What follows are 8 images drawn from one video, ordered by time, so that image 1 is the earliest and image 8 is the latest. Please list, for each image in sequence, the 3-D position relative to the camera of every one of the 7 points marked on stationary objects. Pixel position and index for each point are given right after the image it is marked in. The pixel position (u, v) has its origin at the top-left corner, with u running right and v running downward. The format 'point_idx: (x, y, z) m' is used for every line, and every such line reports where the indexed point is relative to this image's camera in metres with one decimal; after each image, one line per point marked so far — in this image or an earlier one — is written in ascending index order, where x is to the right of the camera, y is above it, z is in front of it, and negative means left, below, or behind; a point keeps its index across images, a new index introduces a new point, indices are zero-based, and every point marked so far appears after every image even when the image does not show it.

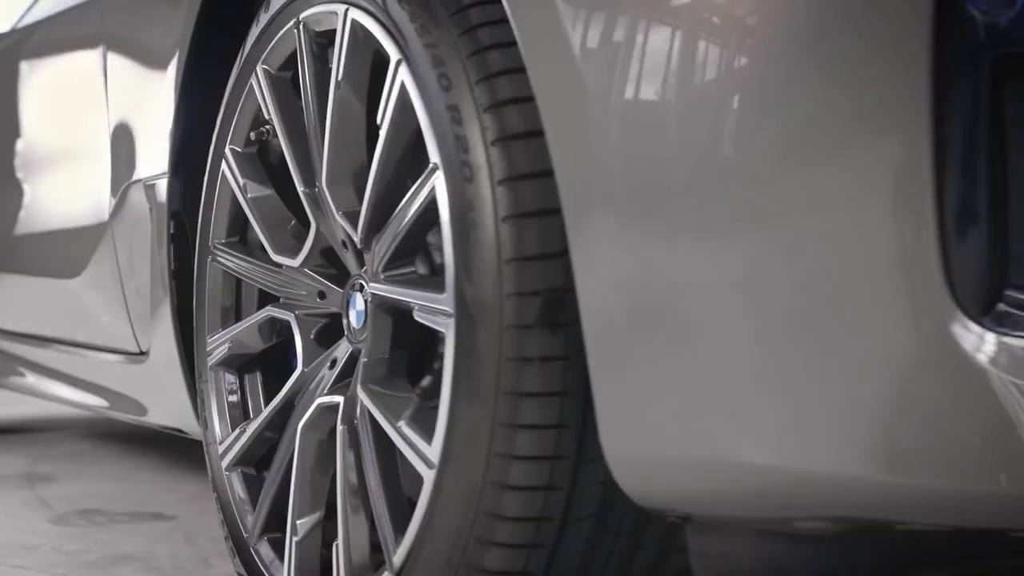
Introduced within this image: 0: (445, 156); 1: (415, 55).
0: (0.0, +0.1, +1.0) m
1: (-0.1, +0.2, +1.0) m
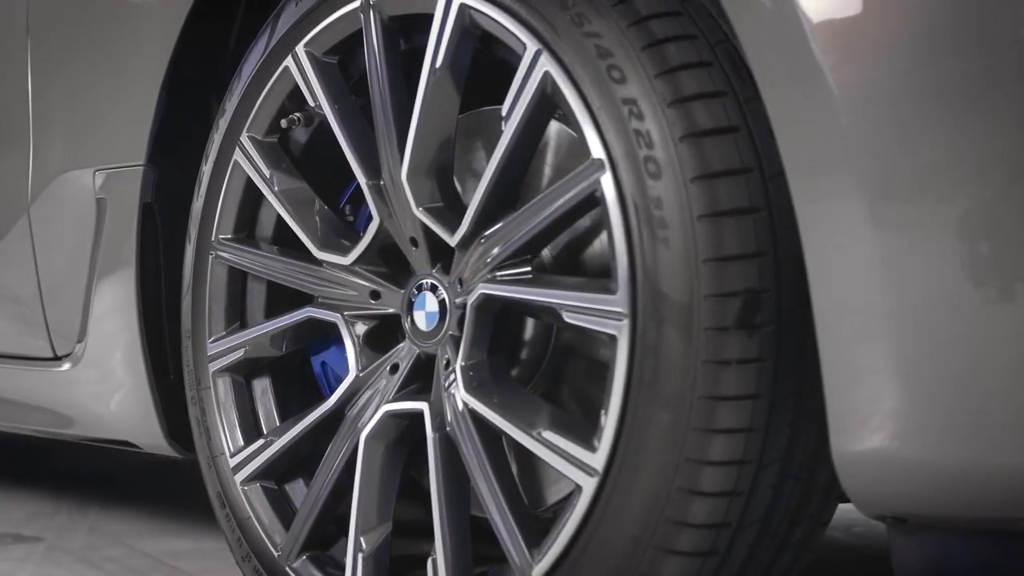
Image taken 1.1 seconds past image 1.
0: (+0.1, +0.1, +0.9) m
1: (0.0, +0.2, +1.0) m
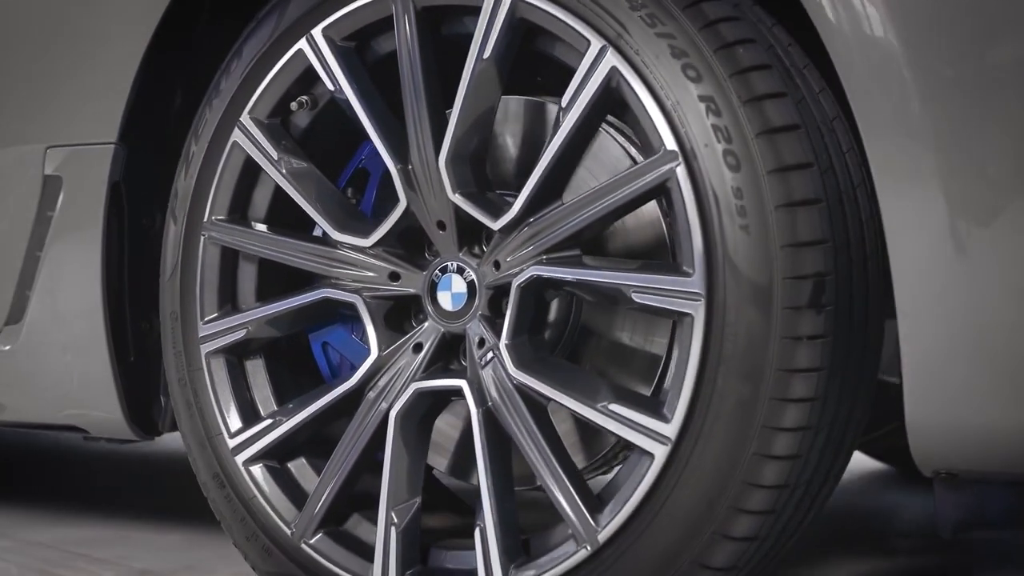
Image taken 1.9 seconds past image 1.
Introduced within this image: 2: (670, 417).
0: (+0.1, +0.1, +1.0) m
1: (+0.1, +0.2, +1.0) m
2: (+0.1, -0.1, +1.0) m
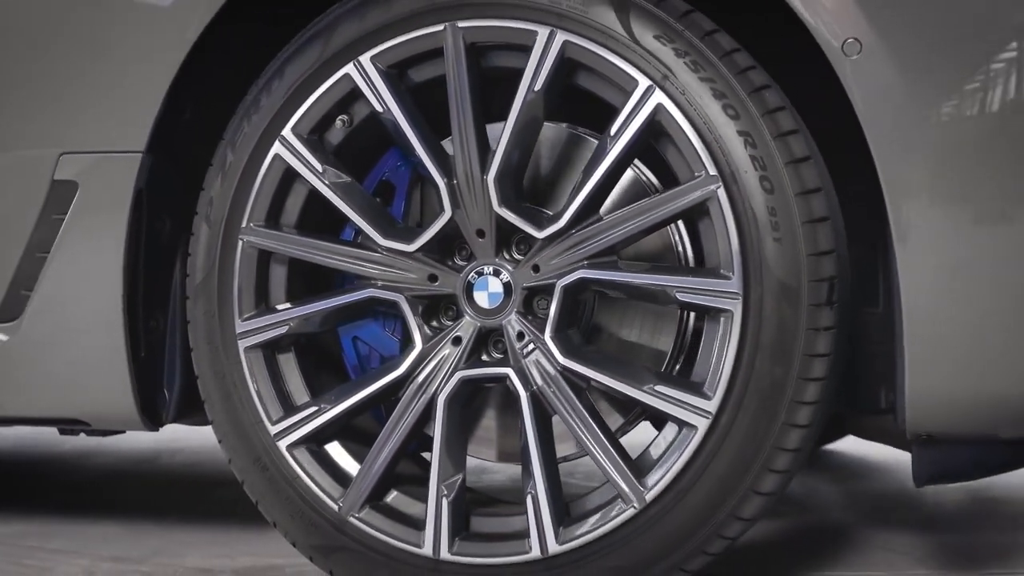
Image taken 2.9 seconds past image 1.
0: (+0.2, +0.1, +1.2) m
1: (+0.2, +0.2, +1.2) m
2: (+0.2, -0.1, +1.2) m
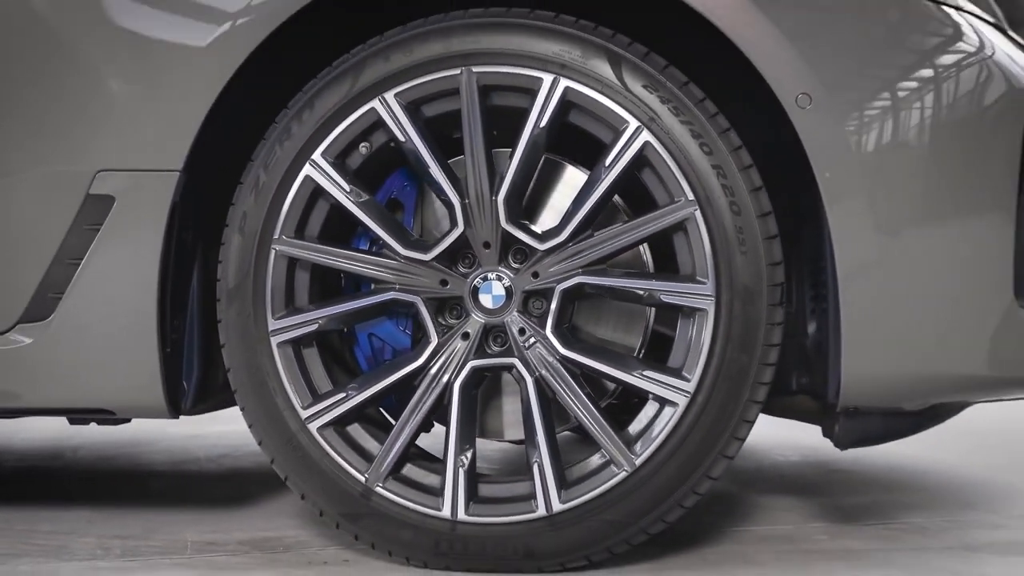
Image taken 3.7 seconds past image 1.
0: (+0.2, +0.1, +1.5) m
1: (+0.2, +0.2, +1.5) m
2: (+0.2, -0.1, +1.5) m
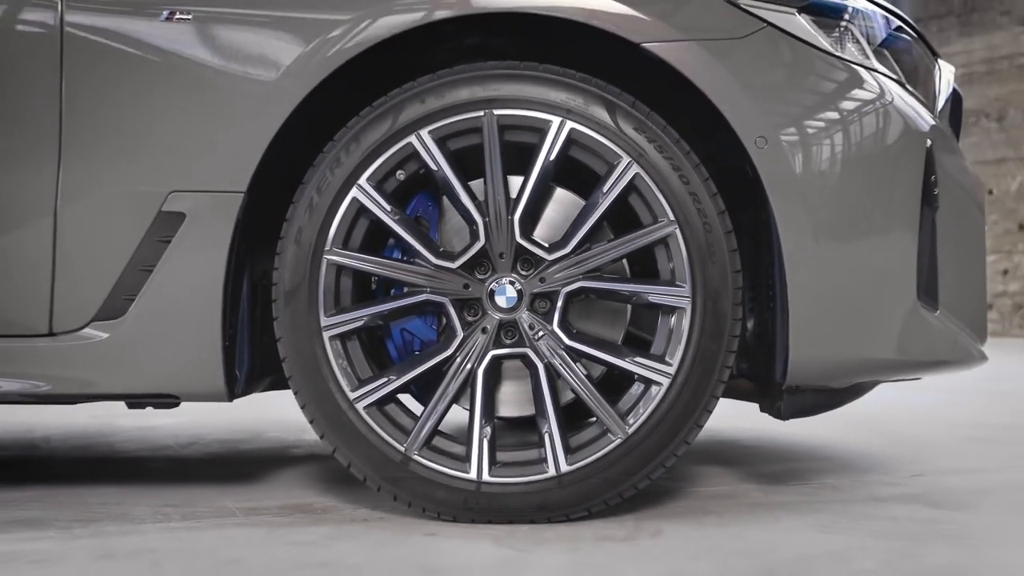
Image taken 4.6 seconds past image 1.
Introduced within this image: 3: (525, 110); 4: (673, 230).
0: (+0.2, +0.1, +1.9) m
1: (+0.2, +0.2, +1.9) m
2: (+0.2, -0.1, +1.9) m
3: (0.0, +0.2, +1.9) m
4: (+0.2, +0.1, +1.9) m
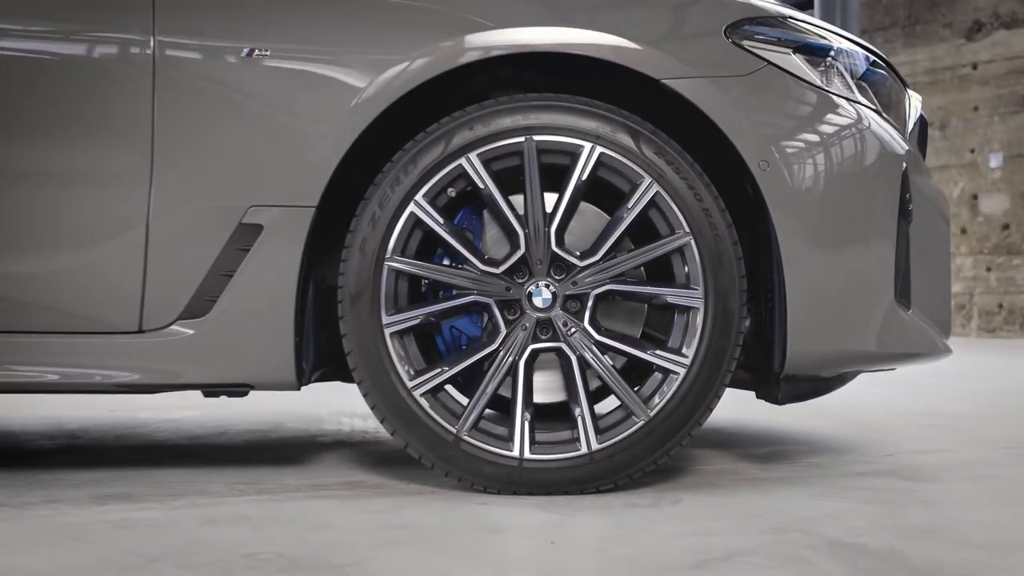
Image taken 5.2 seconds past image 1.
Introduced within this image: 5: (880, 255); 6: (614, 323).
0: (+0.3, +0.1, +2.2) m
1: (+0.3, +0.2, +2.2) m
2: (+0.3, -0.1, +2.2) m
3: (+0.1, +0.2, +2.2) m
4: (+0.3, +0.1, +2.2) m
5: (+0.6, +0.1, +2.3) m
6: (+0.2, -0.1, +2.3) m
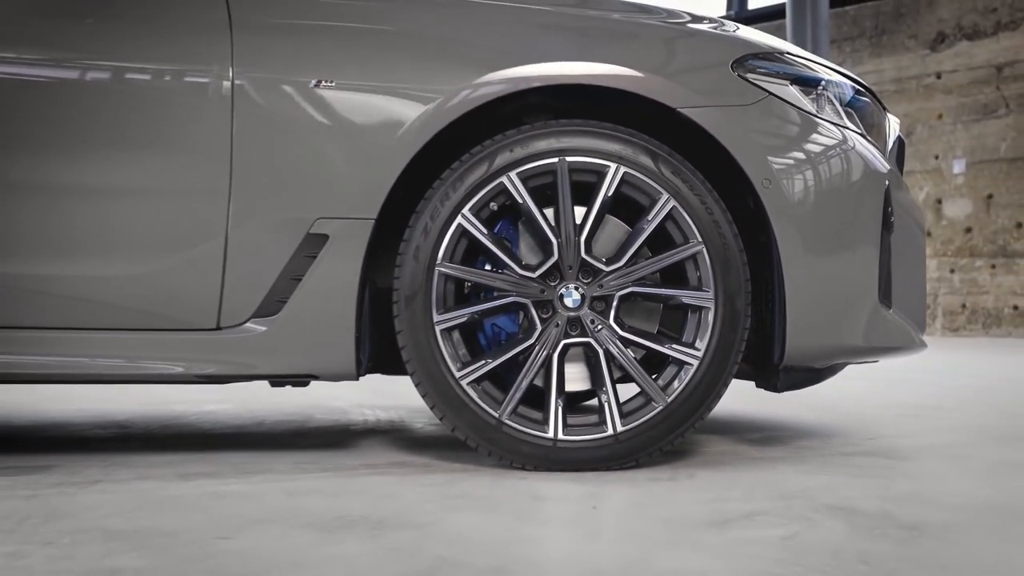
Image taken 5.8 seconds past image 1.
0: (+0.4, +0.1, +2.5) m
1: (+0.3, +0.2, +2.5) m
2: (+0.3, -0.1, +2.5) m
3: (+0.1, +0.2, +2.5) m
4: (+0.3, +0.1, +2.5) m
5: (+0.7, +0.1, +2.6) m
6: (+0.2, -0.1, +2.6) m
